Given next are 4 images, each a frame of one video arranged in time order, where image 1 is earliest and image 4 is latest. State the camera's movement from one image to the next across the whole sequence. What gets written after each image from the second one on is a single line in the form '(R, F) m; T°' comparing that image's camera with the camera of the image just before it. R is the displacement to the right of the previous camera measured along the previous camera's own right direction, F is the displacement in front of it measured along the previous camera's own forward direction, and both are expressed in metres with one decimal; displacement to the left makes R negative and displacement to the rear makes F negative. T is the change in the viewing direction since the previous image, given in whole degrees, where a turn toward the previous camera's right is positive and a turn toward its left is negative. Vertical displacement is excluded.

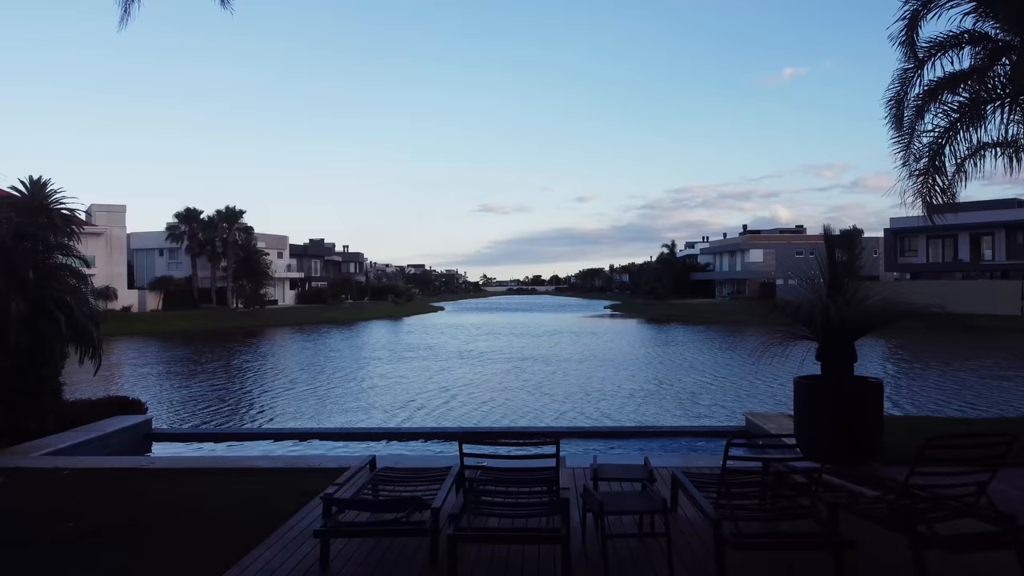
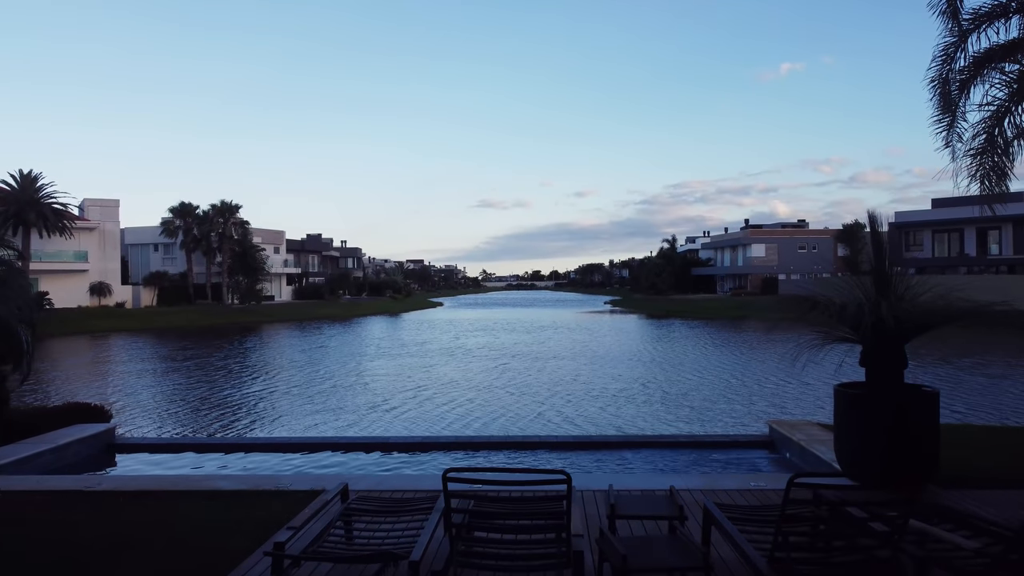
(0.0, +0.8) m; 0°
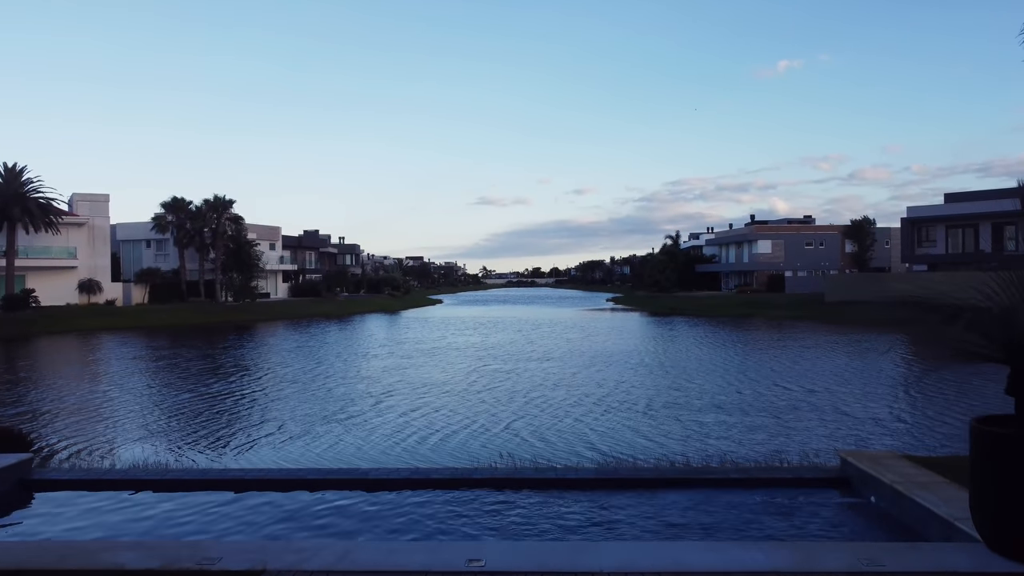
(-0.1, +1.4) m; 0°
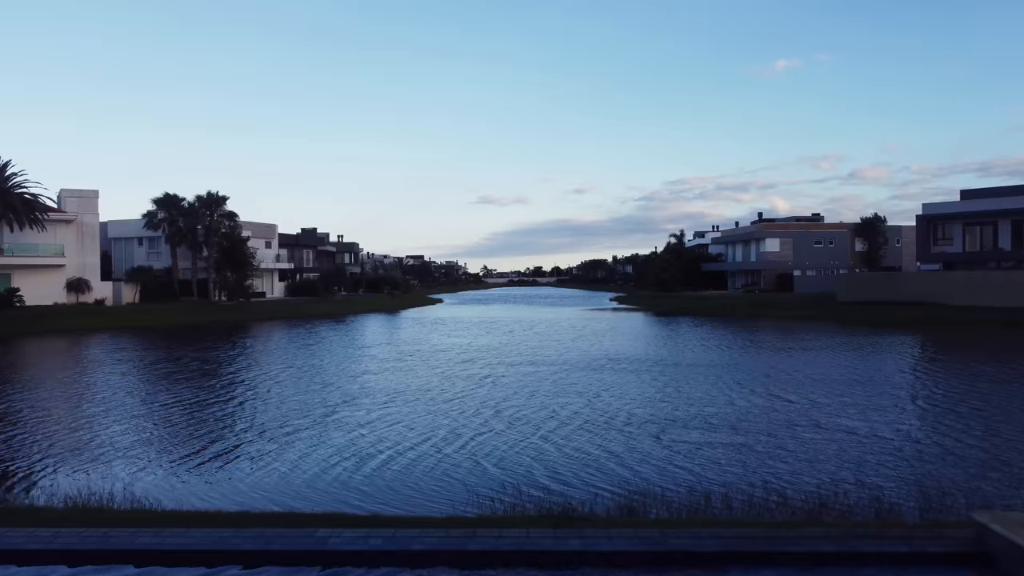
(-0.1, +1.6) m; 0°
